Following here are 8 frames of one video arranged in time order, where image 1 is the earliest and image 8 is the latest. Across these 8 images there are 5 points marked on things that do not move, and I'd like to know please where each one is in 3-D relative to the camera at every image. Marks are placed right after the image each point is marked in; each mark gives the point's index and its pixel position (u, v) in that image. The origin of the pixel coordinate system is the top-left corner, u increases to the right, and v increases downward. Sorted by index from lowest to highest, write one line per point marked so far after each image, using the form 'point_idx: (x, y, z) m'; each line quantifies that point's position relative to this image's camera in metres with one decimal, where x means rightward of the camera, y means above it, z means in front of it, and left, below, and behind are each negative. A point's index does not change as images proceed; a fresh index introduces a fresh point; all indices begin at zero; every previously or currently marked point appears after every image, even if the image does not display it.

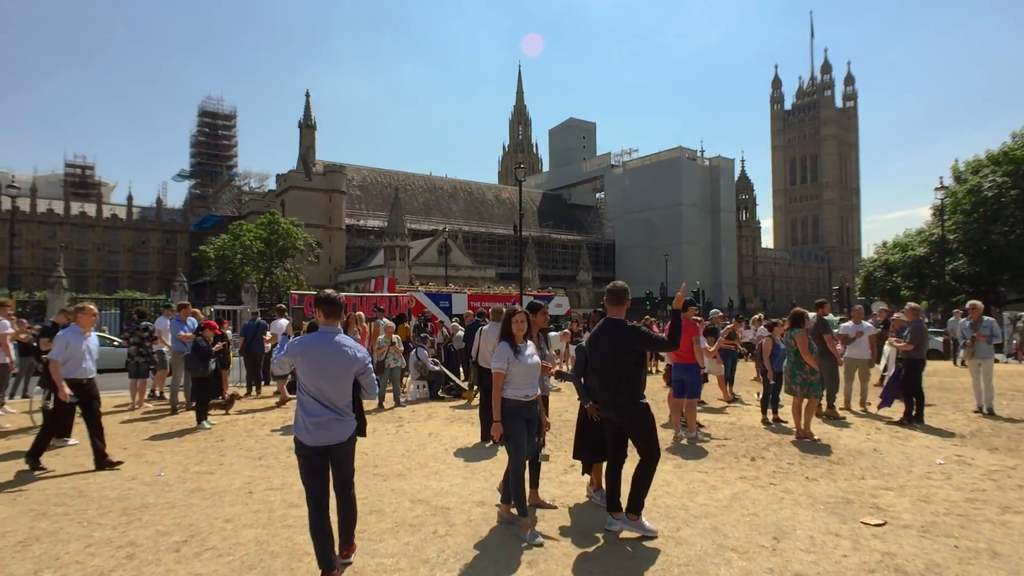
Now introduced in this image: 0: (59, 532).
0: (-4.1, -2.2, +5.8) m
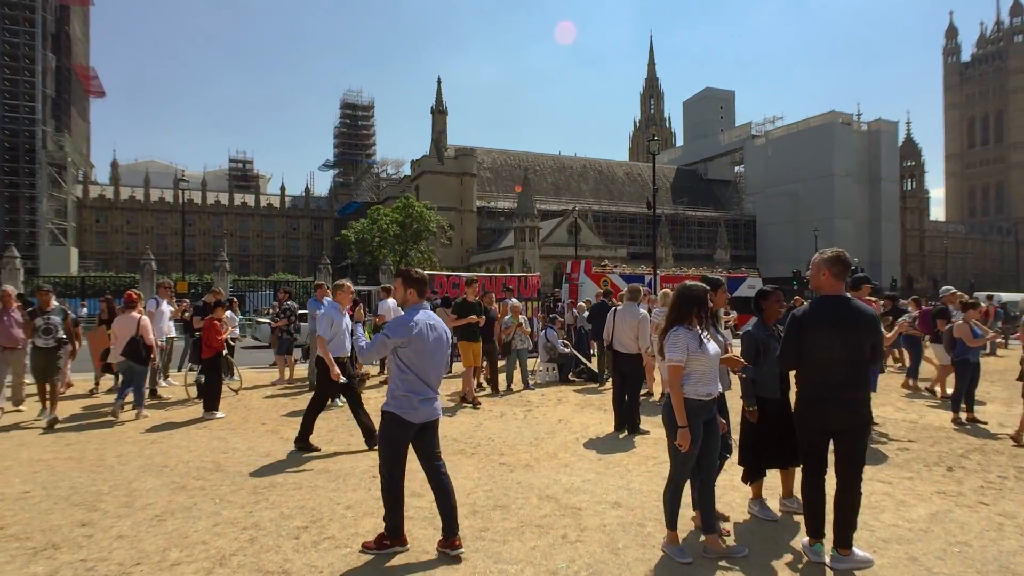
0: (-2.9, -2.0, +5.8) m
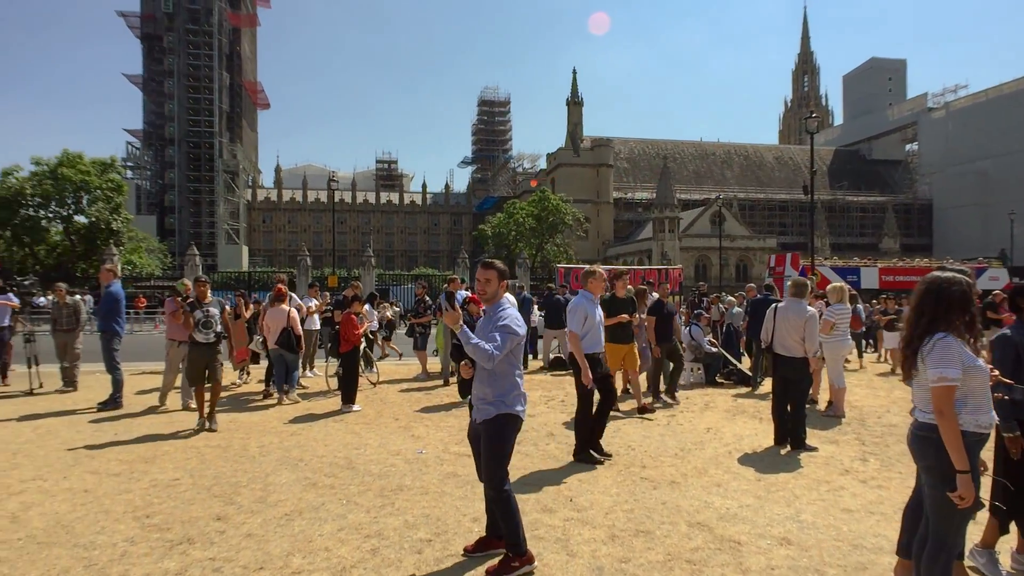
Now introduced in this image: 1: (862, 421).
0: (-1.7, -1.9, +5.7) m
1: (+5.2, -2.0, +9.6) m
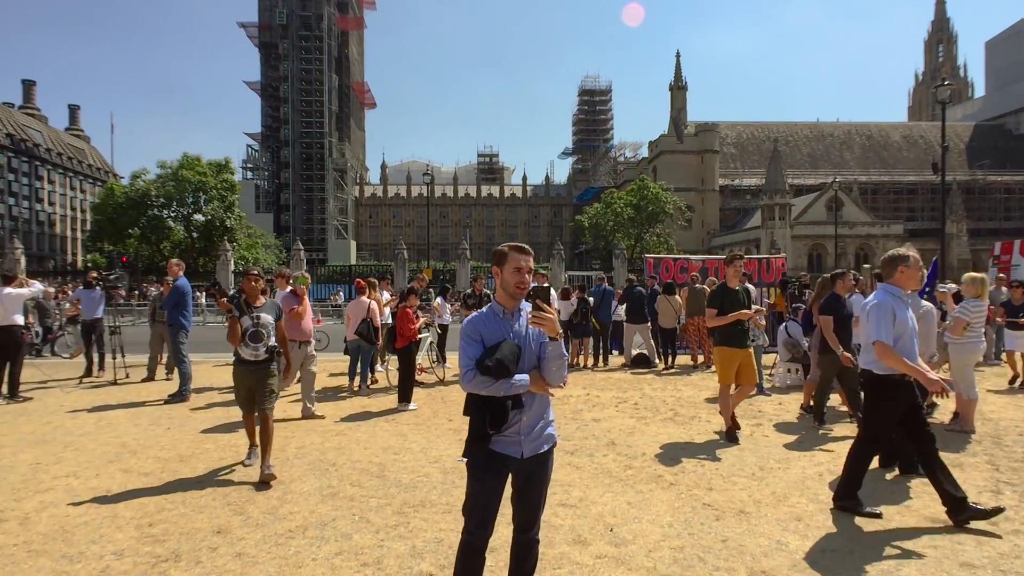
0: (-1.5, -1.9, +5.1) m
1: (+6.0, -1.9, +7.9) m
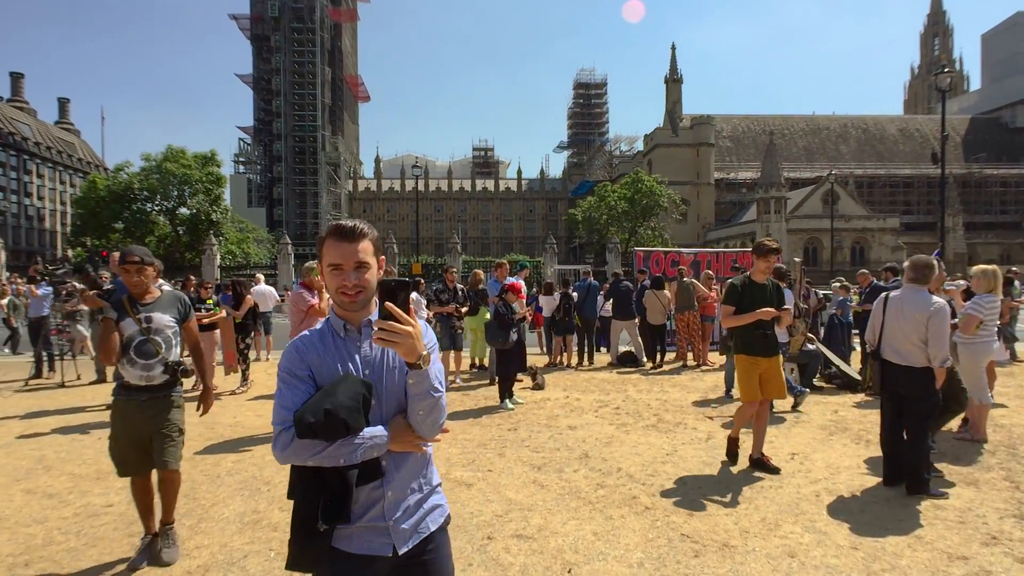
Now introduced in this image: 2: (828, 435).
0: (-1.8, -1.9, +4.3) m
1: (+5.6, -1.8, +7.1) m
2: (+3.8, -1.8, +7.7) m
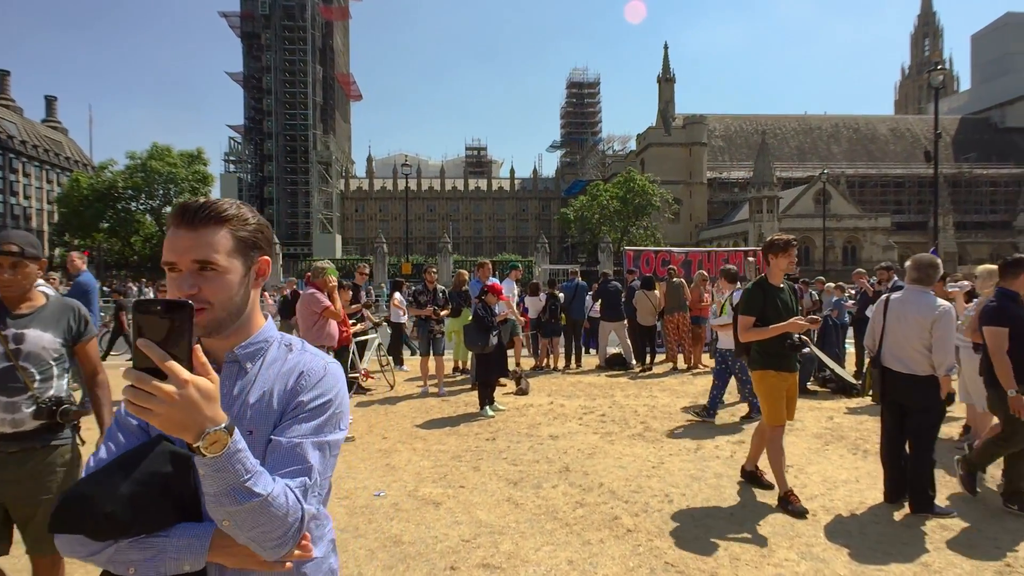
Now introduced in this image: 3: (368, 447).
0: (-2.1, -1.9, +3.9) m
1: (+5.3, -1.8, +6.8) m
2: (+3.5, -1.8, +7.2) m
3: (-1.7, -1.8, +7.2) m
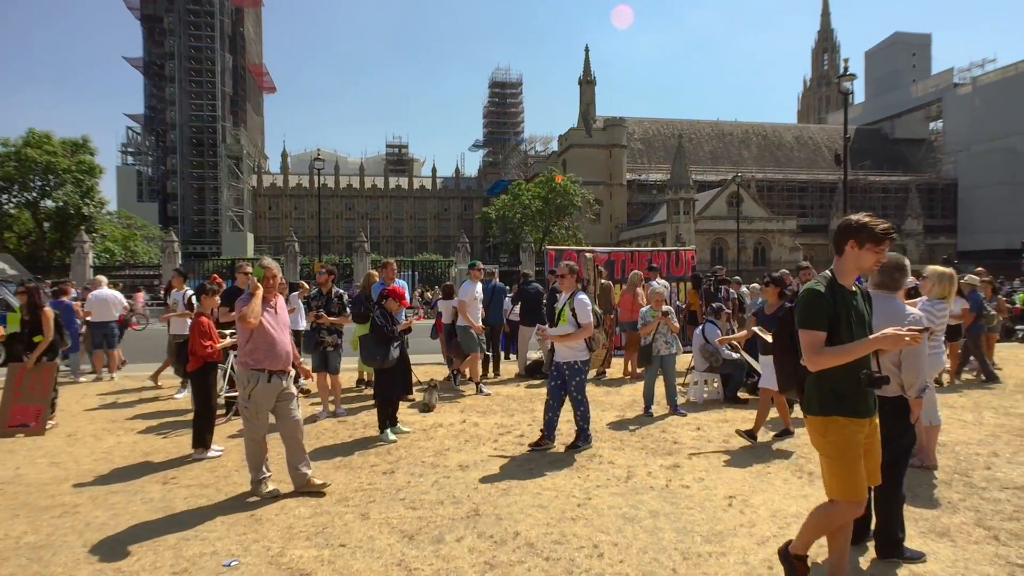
0: (-2.6, -1.9, +2.5) m
1: (+4.4, -1.8, +6.2) m
2: (+2.6, -1.8, +6.5) m
3: (-2.6, -1.9, +5.9) m
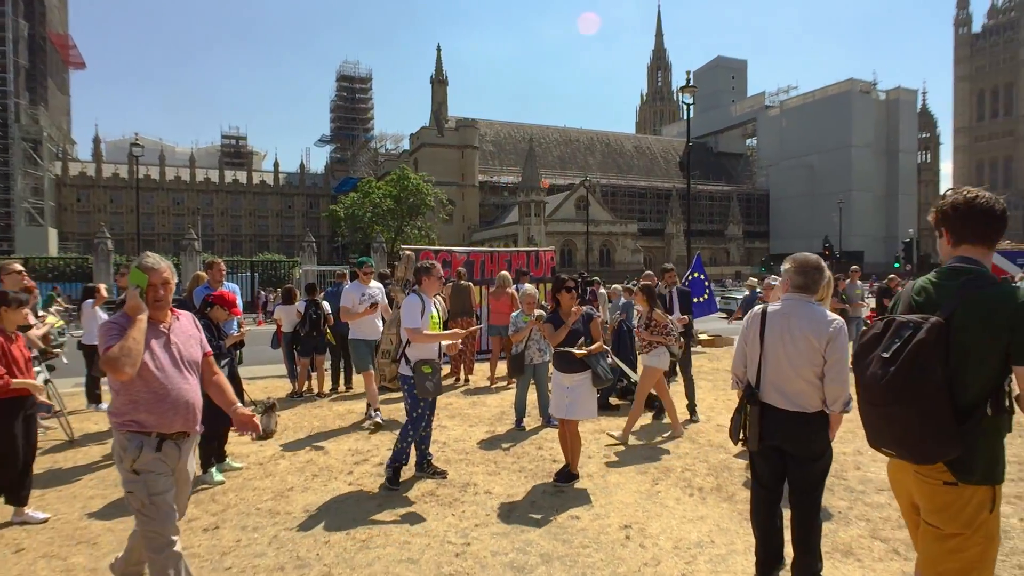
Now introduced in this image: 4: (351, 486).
0: (-2.8, -2.0, +0.9) m
1: (+3.2, -1.8, +6.1) m
2: (+1.3, -1.8, +5.9) m
3: (-3.6, -1.9, +4.2) m
4: (-1.5, -1.9, +6.1) m
